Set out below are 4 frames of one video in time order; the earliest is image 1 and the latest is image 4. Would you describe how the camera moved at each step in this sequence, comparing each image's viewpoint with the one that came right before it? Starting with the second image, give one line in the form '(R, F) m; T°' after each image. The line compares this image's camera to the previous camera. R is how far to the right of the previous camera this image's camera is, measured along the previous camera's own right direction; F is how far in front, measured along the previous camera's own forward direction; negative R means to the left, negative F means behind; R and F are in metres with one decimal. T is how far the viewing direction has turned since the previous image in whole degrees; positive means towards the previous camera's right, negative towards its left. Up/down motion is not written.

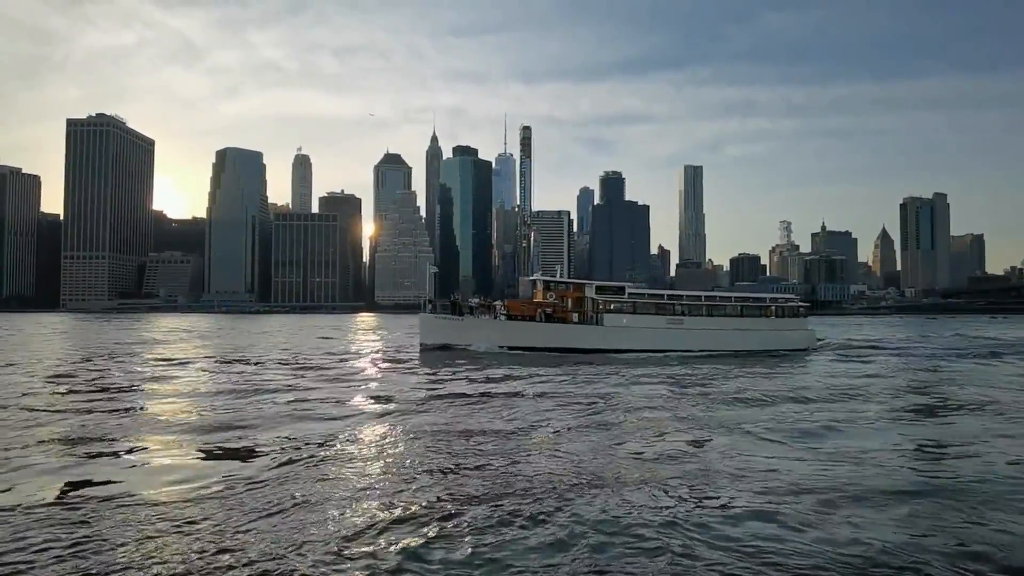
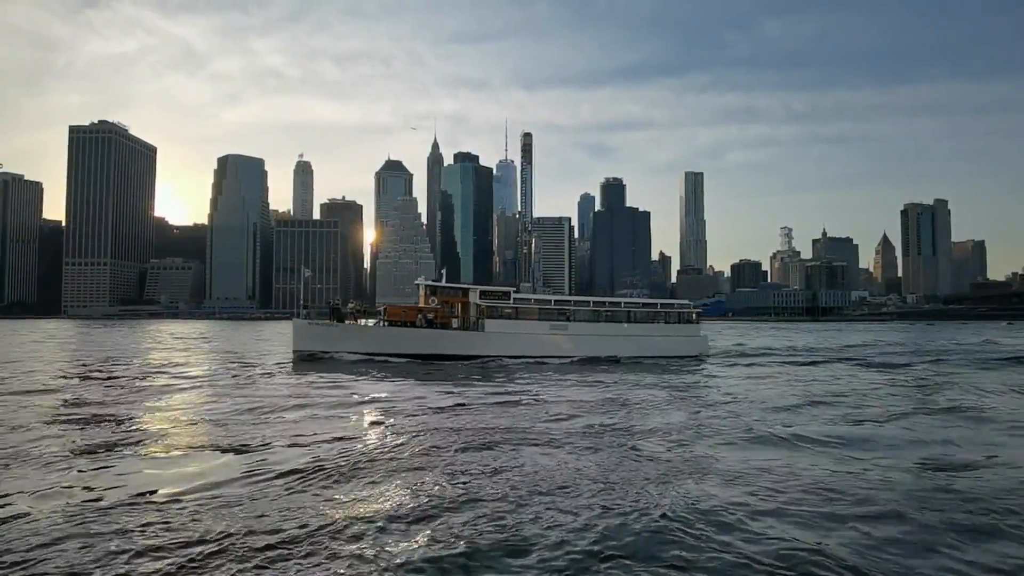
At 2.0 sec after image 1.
(-0.7, +1.3) m; 0°
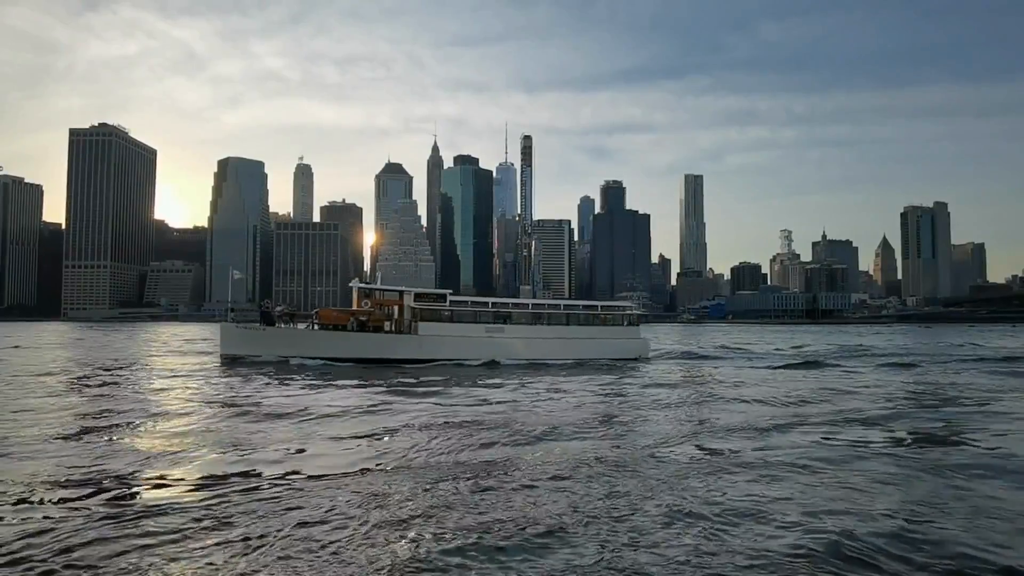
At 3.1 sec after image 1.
(-0.4, +0.9) m; 0°
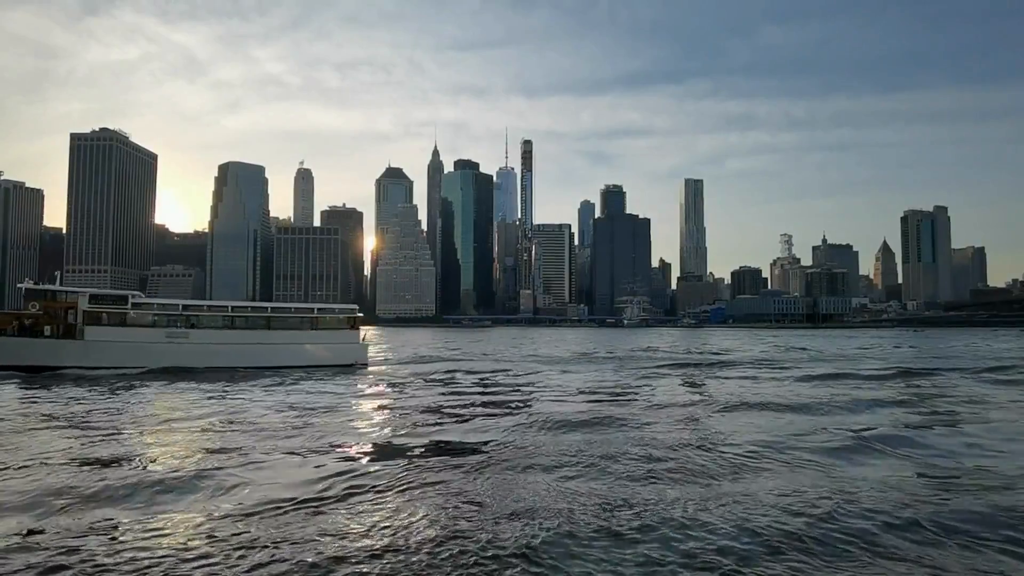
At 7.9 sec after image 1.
(+0.6, -1.0) m; 0°
